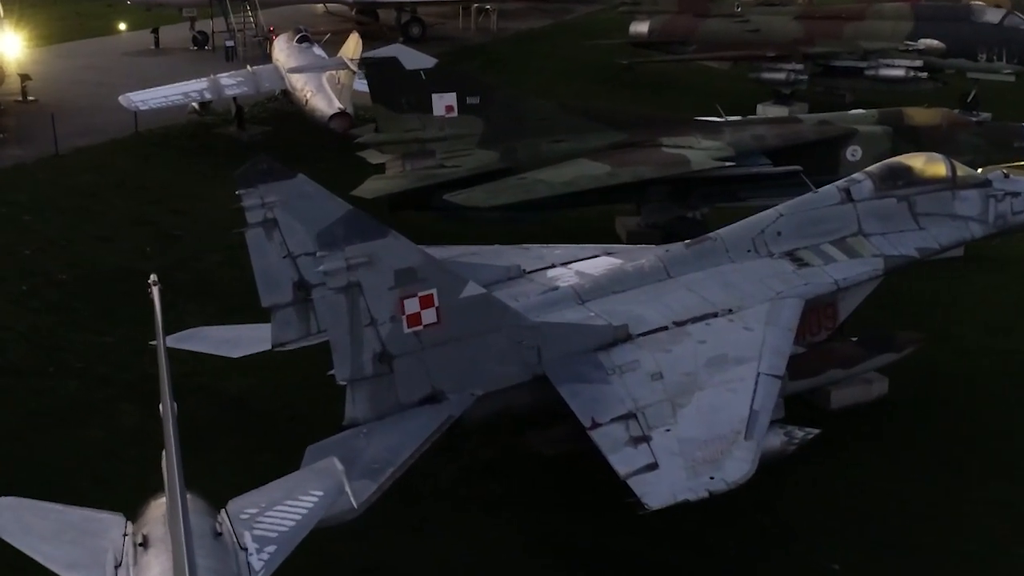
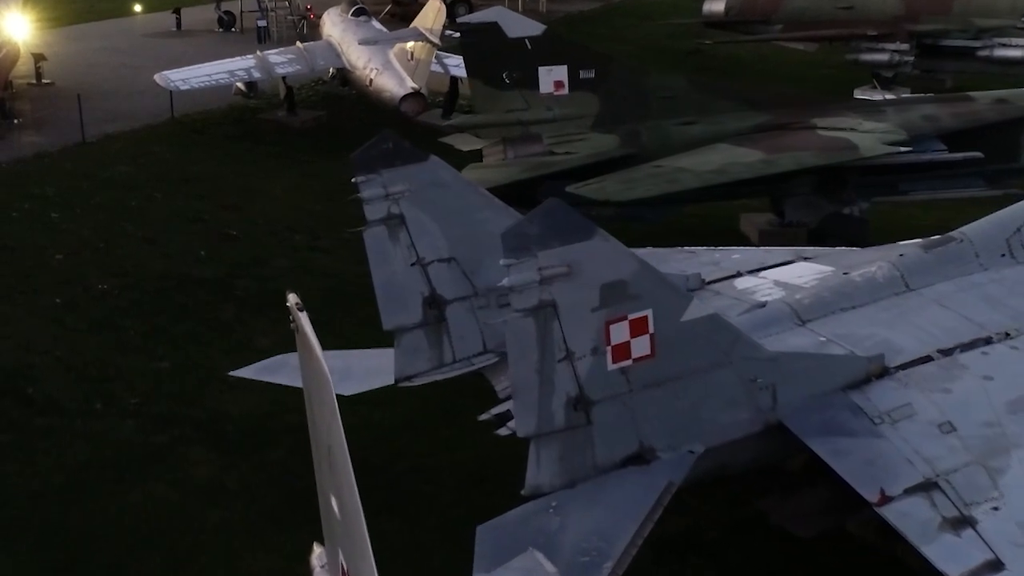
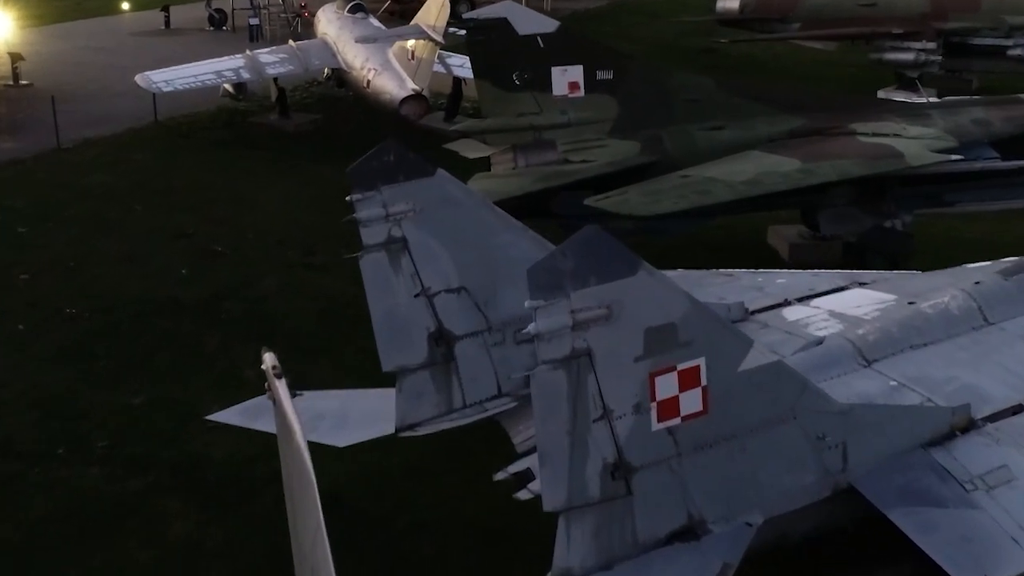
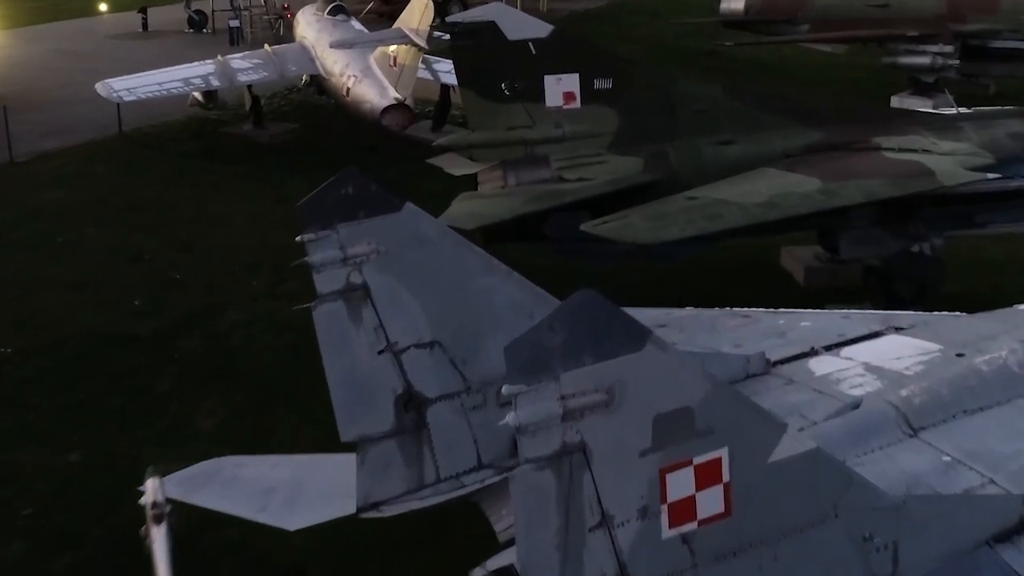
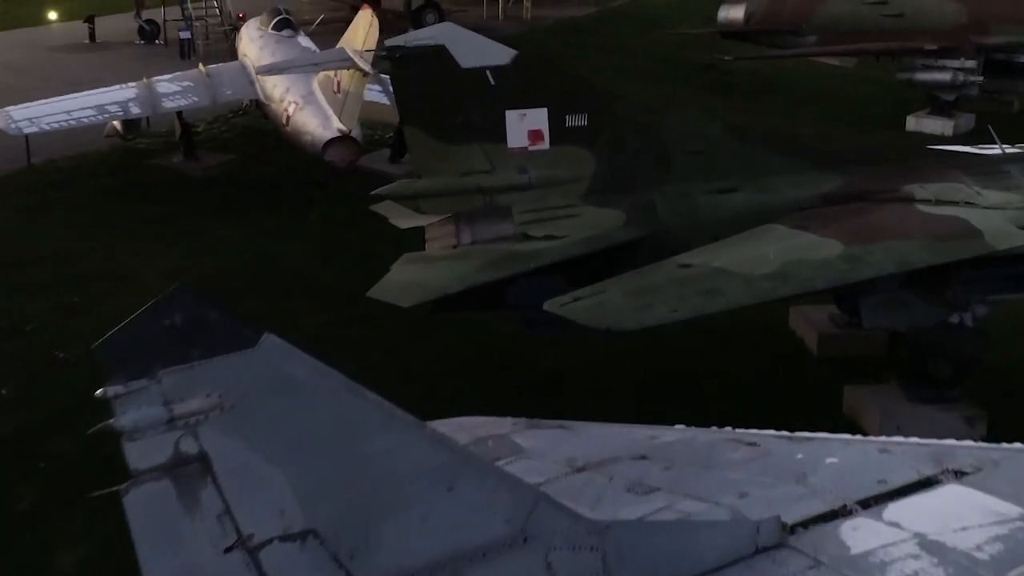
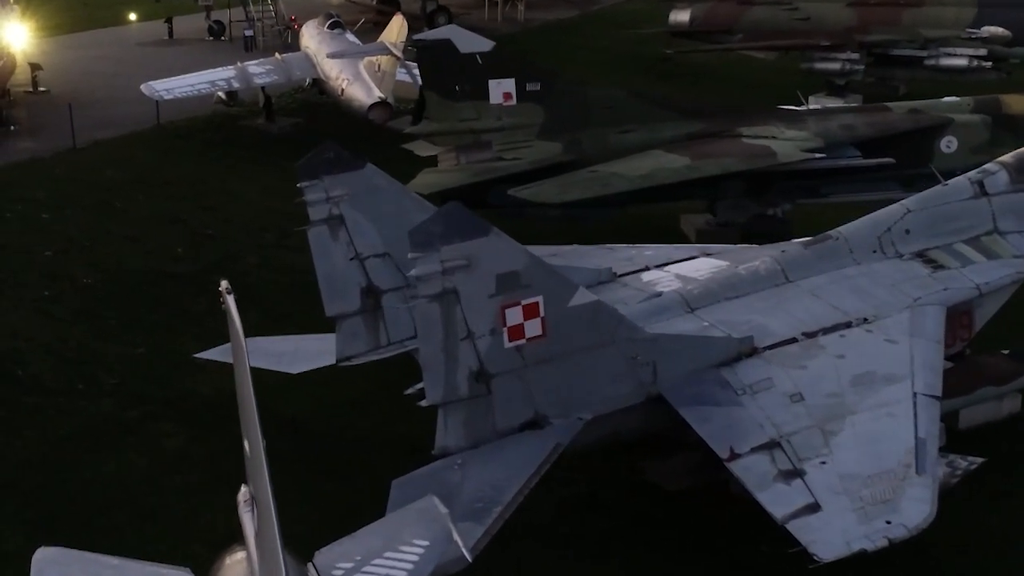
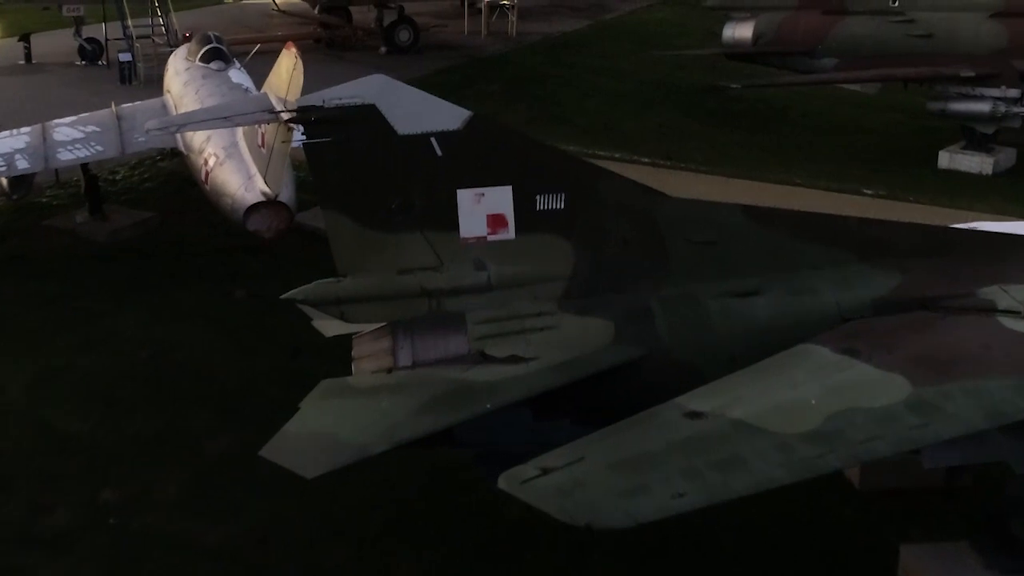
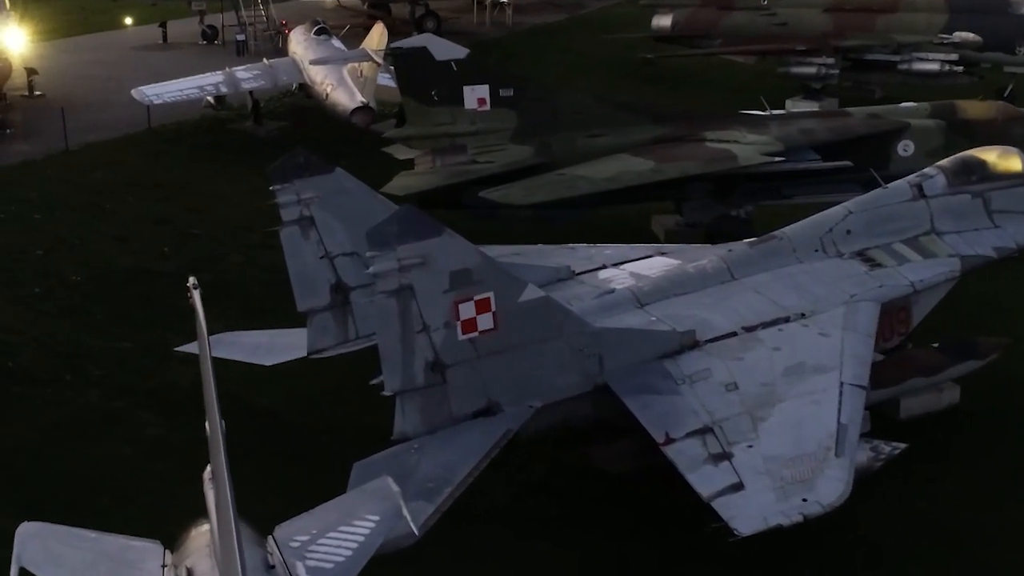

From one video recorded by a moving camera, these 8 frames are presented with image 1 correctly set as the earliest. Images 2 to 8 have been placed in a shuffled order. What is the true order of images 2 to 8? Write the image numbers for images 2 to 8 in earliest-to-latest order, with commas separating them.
8, 6, 2, 3, 4, 5, 7
